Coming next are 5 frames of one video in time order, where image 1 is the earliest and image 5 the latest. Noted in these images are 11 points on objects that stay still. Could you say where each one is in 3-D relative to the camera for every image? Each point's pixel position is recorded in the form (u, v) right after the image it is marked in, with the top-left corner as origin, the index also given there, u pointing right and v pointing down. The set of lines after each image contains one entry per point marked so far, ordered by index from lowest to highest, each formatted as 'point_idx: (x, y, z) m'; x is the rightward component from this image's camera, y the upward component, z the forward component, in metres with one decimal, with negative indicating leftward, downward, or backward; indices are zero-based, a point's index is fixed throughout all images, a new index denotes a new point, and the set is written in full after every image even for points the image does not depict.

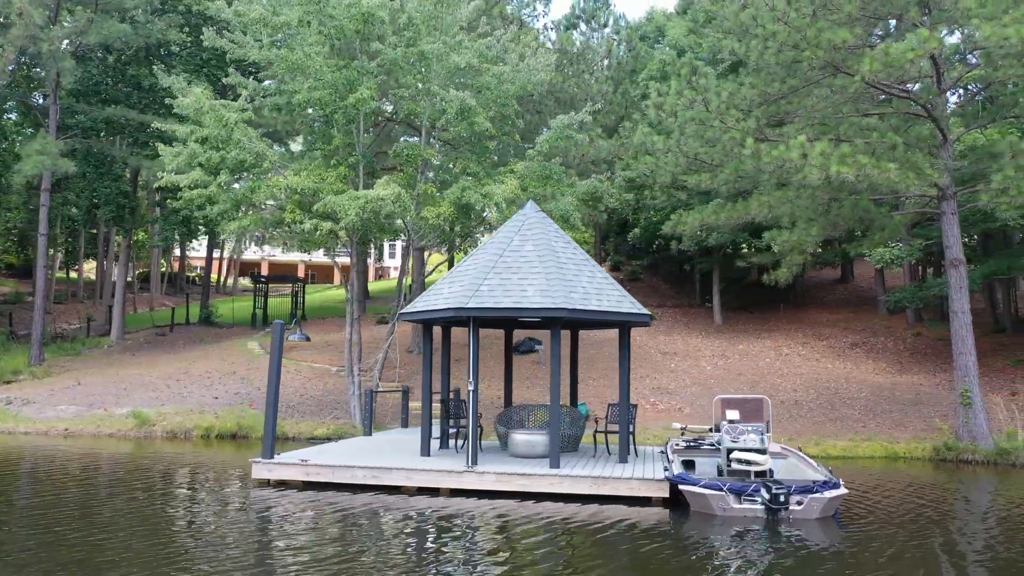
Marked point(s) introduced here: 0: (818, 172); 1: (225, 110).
0: (+5.1, +1.9, +12.5) m
1: (-5.6, +3.6, +15.2) m
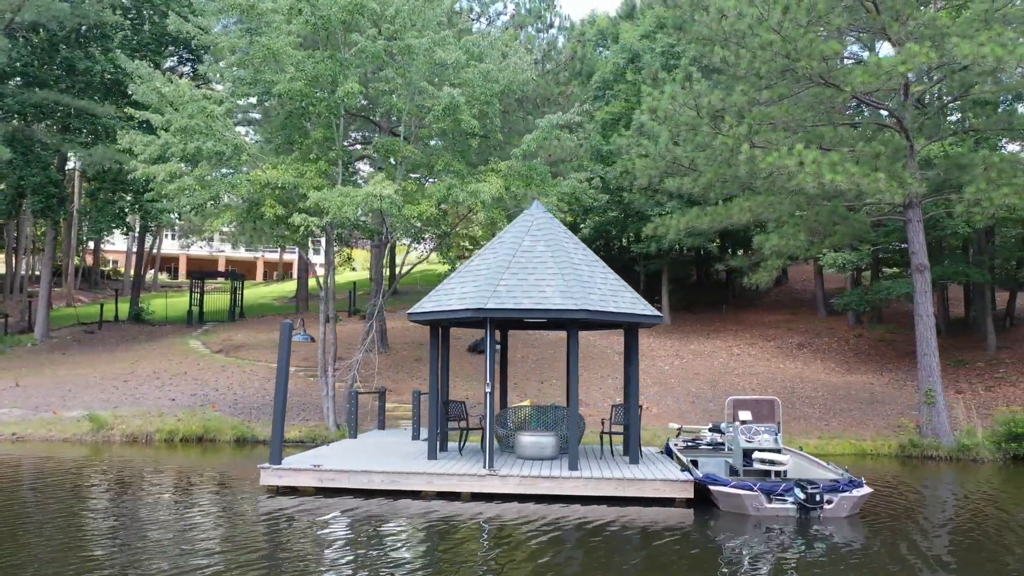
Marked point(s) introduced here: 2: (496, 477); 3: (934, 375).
0: (+5.1, +1.9, +12.9) m
1: (-5.9, +3.6, +14.5) m
2: (-0.2, -2.4, +9.5) m
3: (+8.9, -1.8, +16.0) m
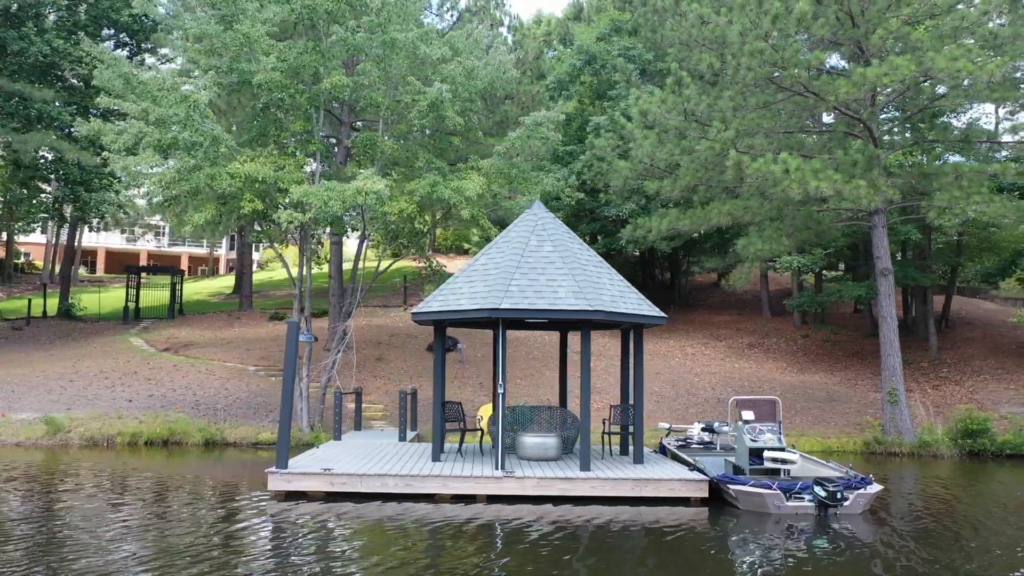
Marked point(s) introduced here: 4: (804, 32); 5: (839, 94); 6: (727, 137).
0: (+5.0, +1.8, +13.2) m
1: (-6.0, +3.7, +13.9) m
2: (0.0, -2.4, +9.4) m
3: (+8.5, -1.9, +16.7) m
4: (+5.4, +4.7, +13.9) m
5: (+5.9, +3.5, +13.7) m
6: (+4.2, +2.9, +14.6) m
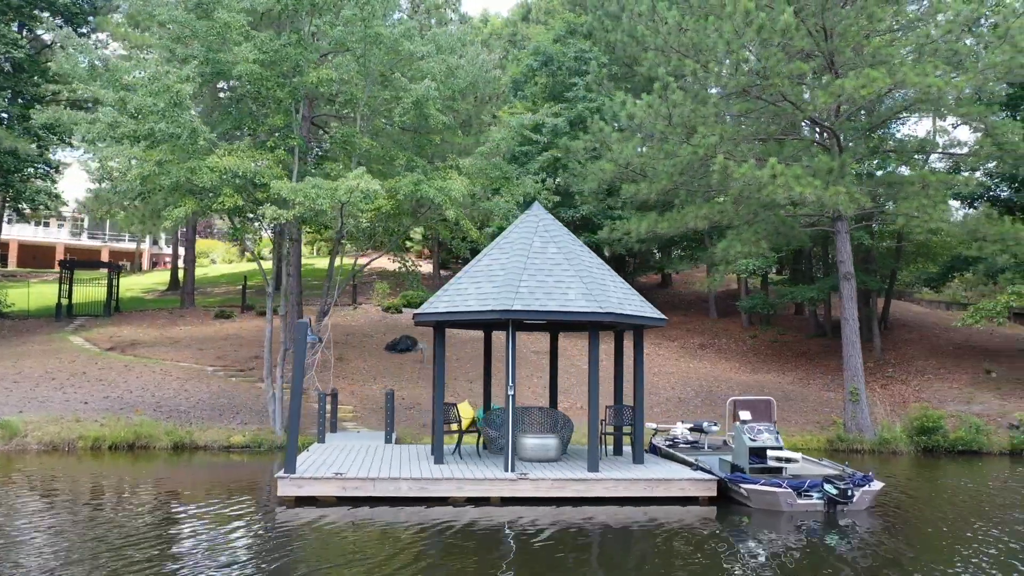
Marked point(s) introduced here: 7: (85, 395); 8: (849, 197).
0: (+4.8, +1.8, +13.7) m
1: (-6.2, +3.7, +13.3) m
2: (+0.1, -2.4, +9.4) m
3: (+8.0, -2.0, +17.4) m
4: (+5.2, +4.7, +14.4) m
5: (+5.7, +3.4, +14.2) m
6: (+3.9, +2.9, +15.0) m
7: (-10.0, -2.5, +17.8) m
8: (+6.2, +1.7, +14.0) m
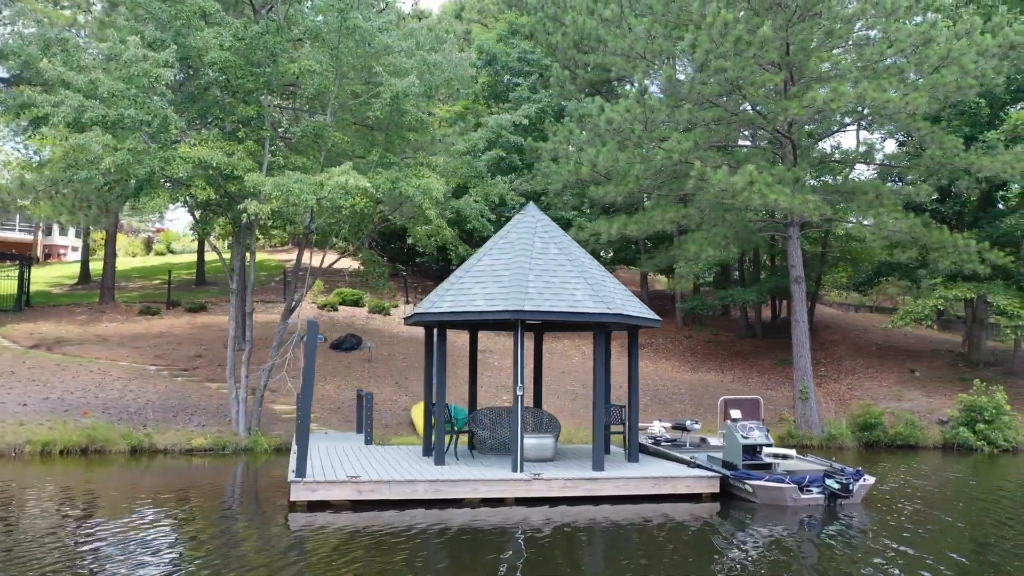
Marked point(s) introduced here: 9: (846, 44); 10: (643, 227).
0: (+4.5, +1.7, +14.2) m
1: (-6.4, +3.8, +12.6) m
2: (+0.3, -2.4, +9.4) m
3: (+7.1, -2.1, +18.3) m
4: (+4.8, +4.6, +14.9) m
5: (+5.3, +3.4, +14.8) m
6: (+3.4, +2.8, +15.4) m
7: (-10.8, -2.4, +16.7) m
8: (+5.8, +1.6, +14.7) m
9: (+7.1, +5.2, +16.1) m
10: (+2.8, +1.3, +16.4) m
